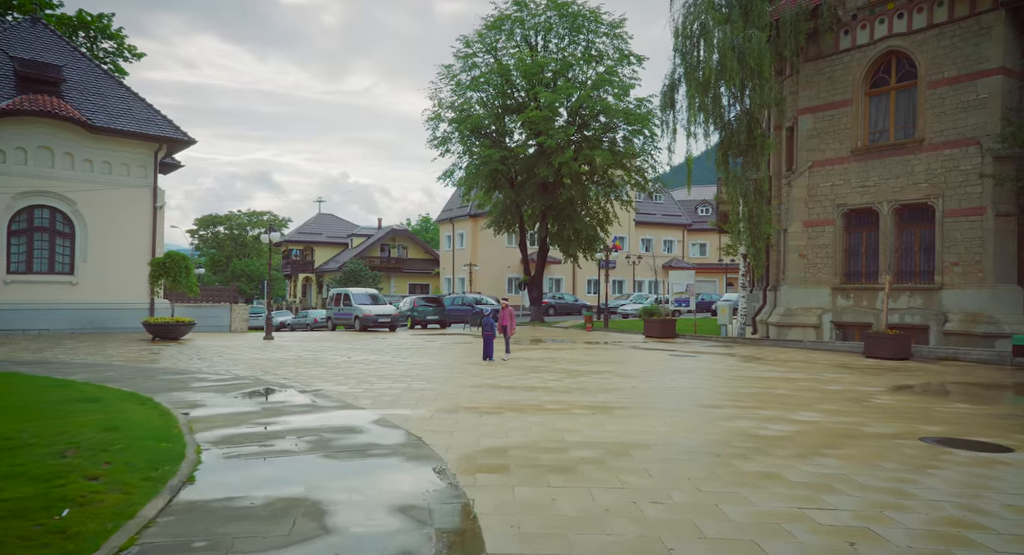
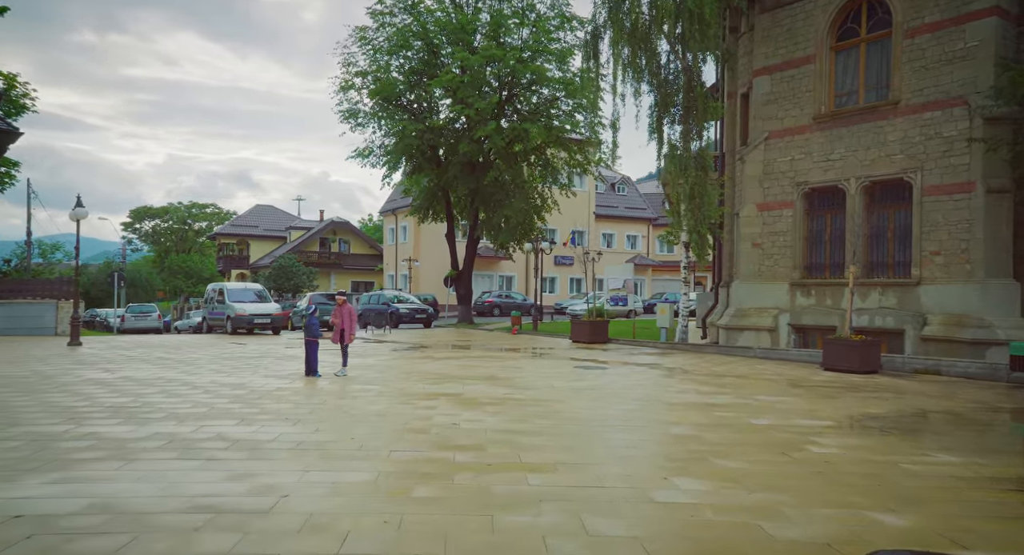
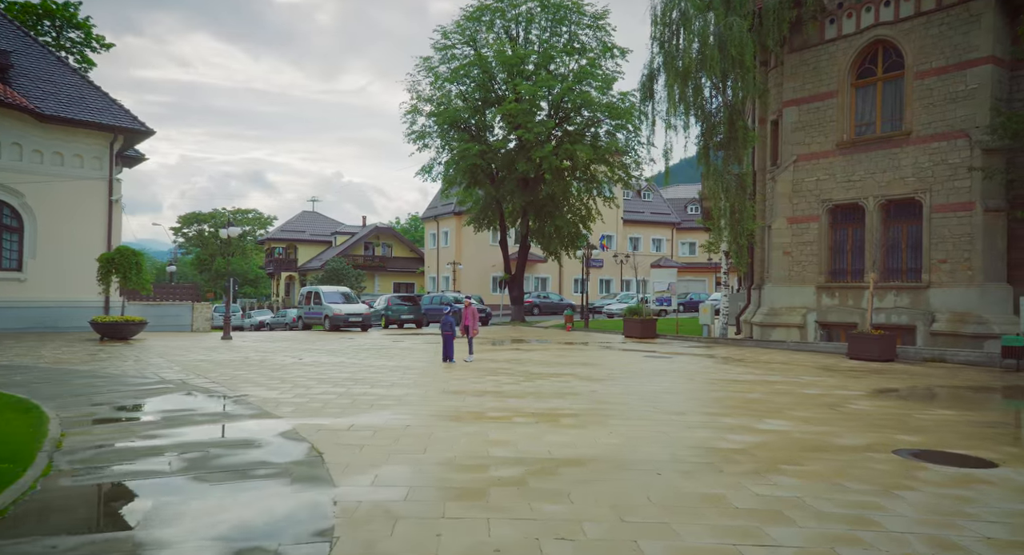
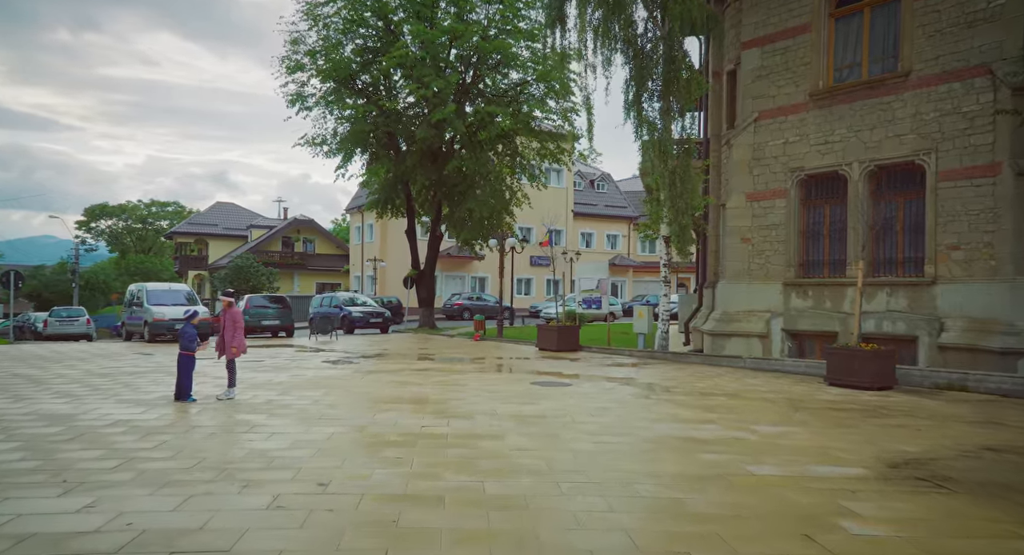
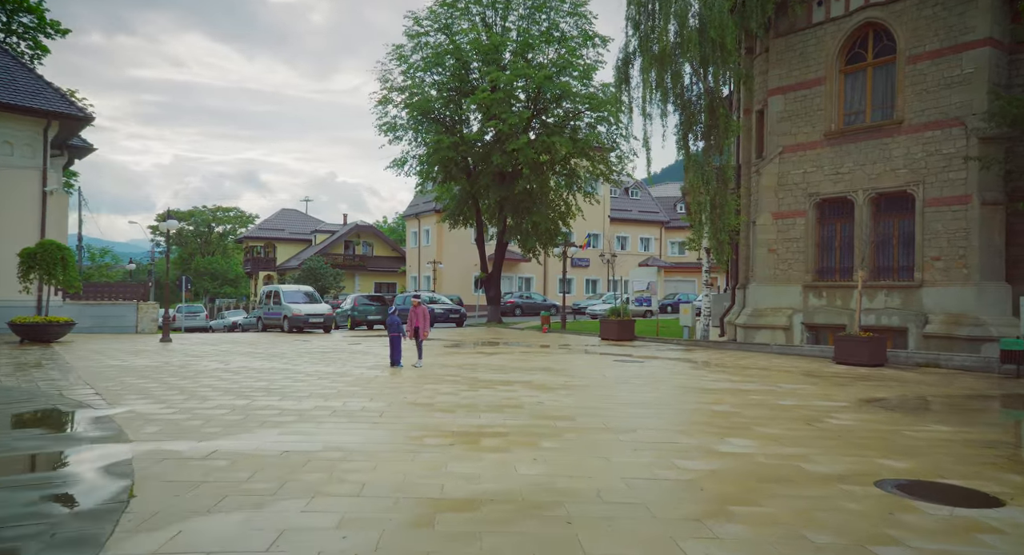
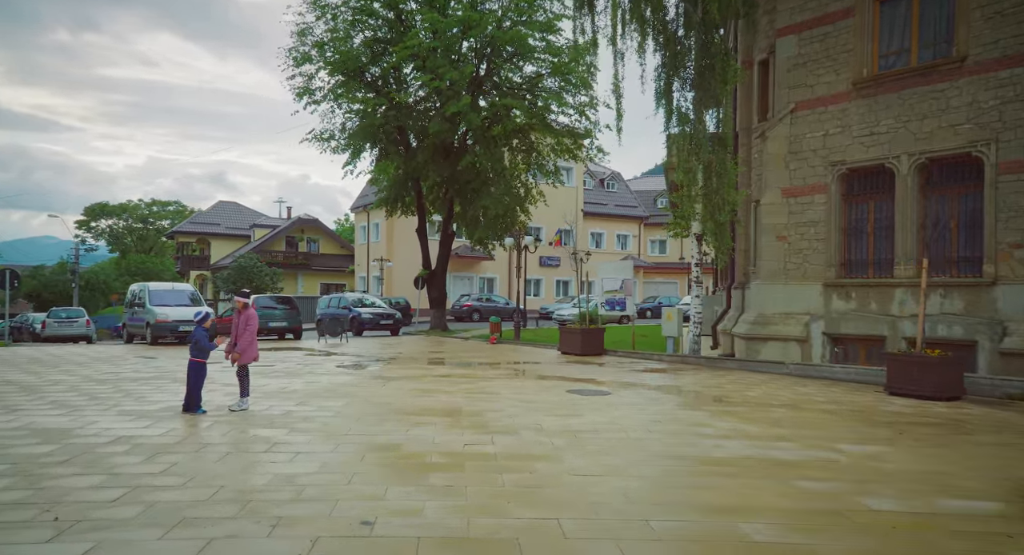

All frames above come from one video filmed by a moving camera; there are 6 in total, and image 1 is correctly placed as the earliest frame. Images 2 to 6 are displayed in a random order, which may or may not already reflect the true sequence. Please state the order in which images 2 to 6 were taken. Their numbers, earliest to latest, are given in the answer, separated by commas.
3, 5, 2, 4, 6
